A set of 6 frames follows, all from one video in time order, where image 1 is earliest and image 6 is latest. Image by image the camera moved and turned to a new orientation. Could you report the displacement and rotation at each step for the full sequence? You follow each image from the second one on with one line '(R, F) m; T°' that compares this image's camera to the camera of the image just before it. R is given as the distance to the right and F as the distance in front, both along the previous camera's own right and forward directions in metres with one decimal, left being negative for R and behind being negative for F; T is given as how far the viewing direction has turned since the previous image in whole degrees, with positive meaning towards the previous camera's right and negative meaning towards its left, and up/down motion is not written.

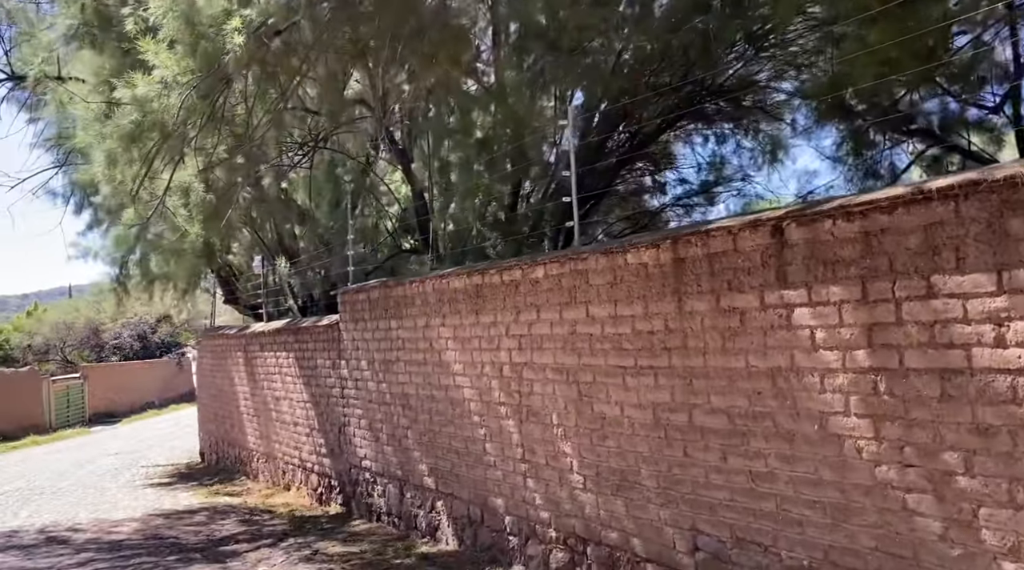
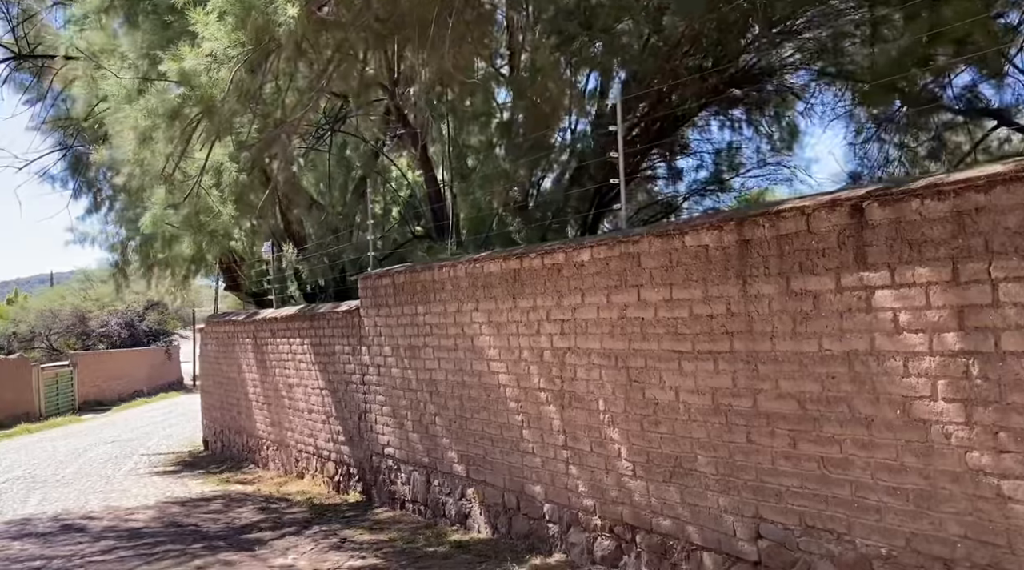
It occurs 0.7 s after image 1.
(-0.4, +0.1) m; +1°
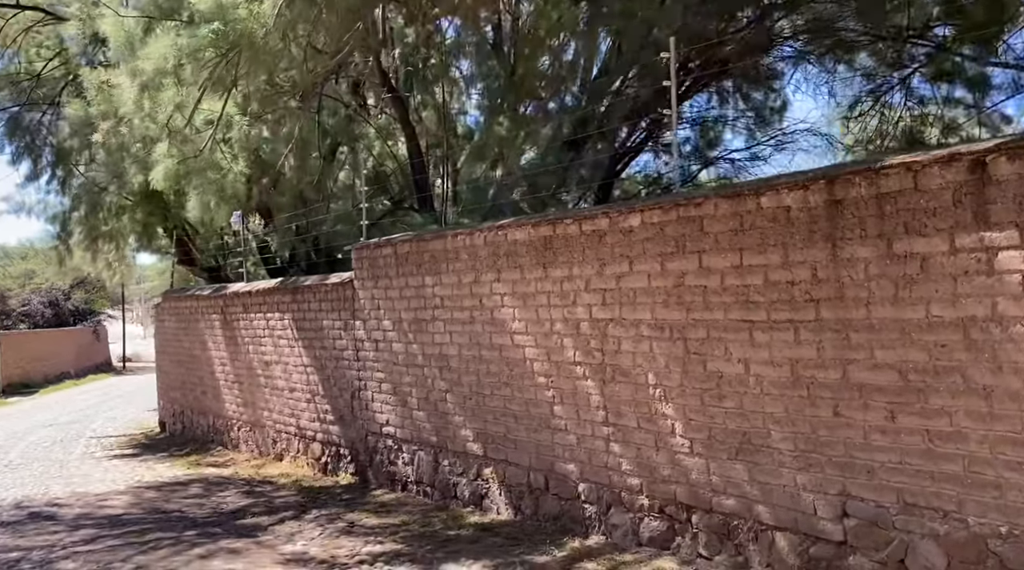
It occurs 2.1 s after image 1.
(-0.6, +0.4) m; +4°
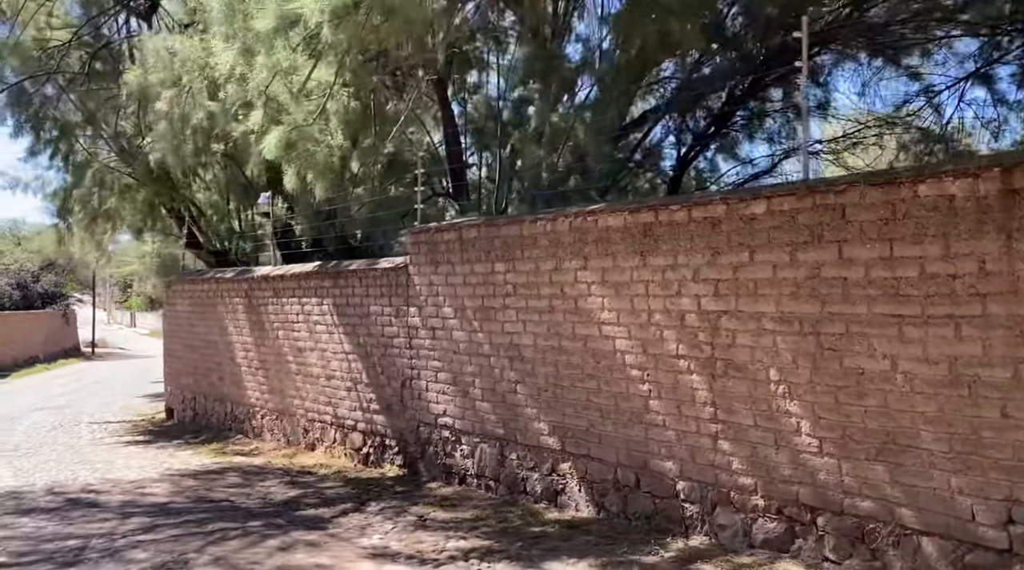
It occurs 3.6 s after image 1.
(-0.8, +0.3) m; +2°
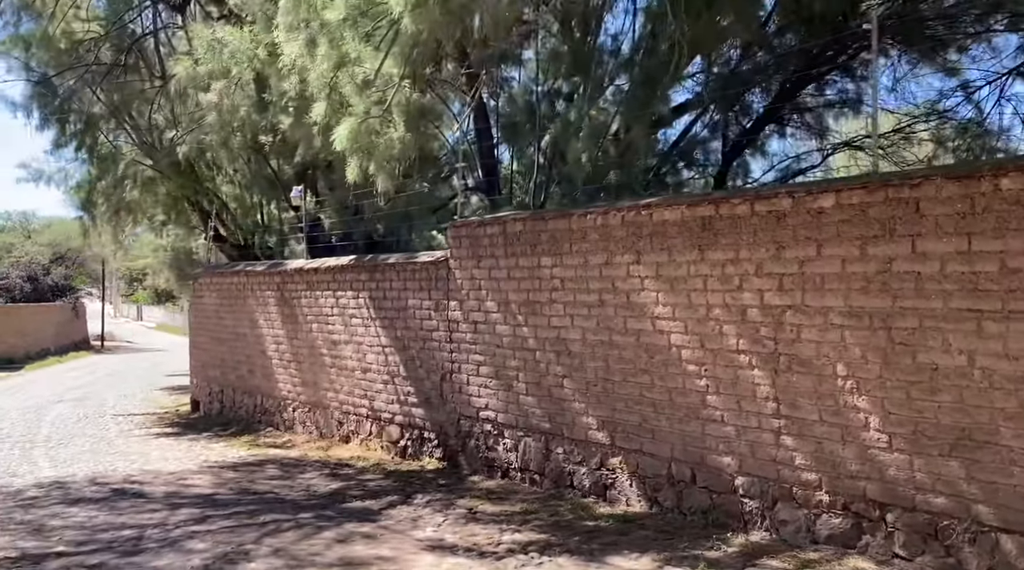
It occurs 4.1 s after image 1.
(-0.3, 0.0) m; 0°
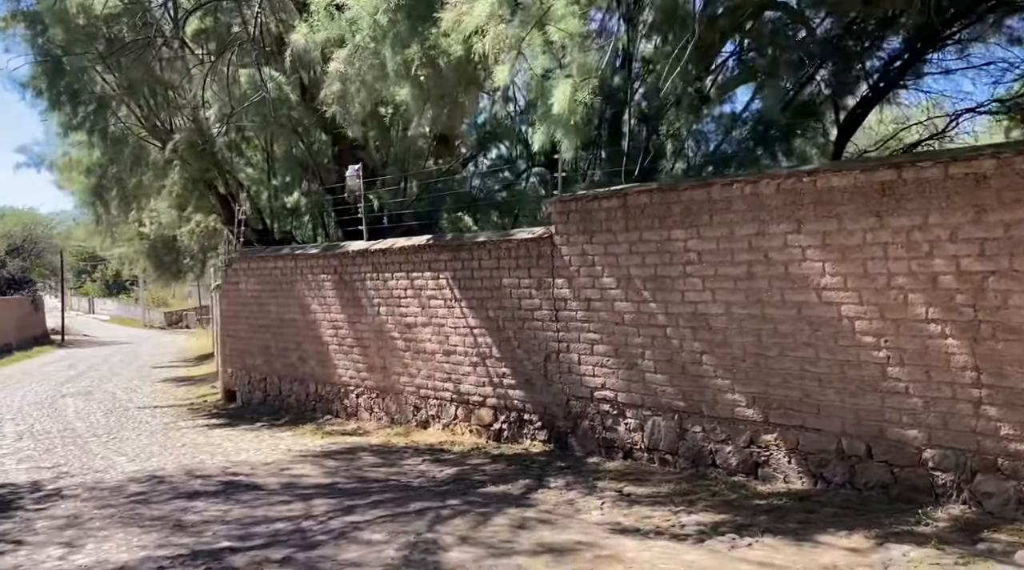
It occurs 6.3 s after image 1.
(-1.3, +0.3) m; +2°
